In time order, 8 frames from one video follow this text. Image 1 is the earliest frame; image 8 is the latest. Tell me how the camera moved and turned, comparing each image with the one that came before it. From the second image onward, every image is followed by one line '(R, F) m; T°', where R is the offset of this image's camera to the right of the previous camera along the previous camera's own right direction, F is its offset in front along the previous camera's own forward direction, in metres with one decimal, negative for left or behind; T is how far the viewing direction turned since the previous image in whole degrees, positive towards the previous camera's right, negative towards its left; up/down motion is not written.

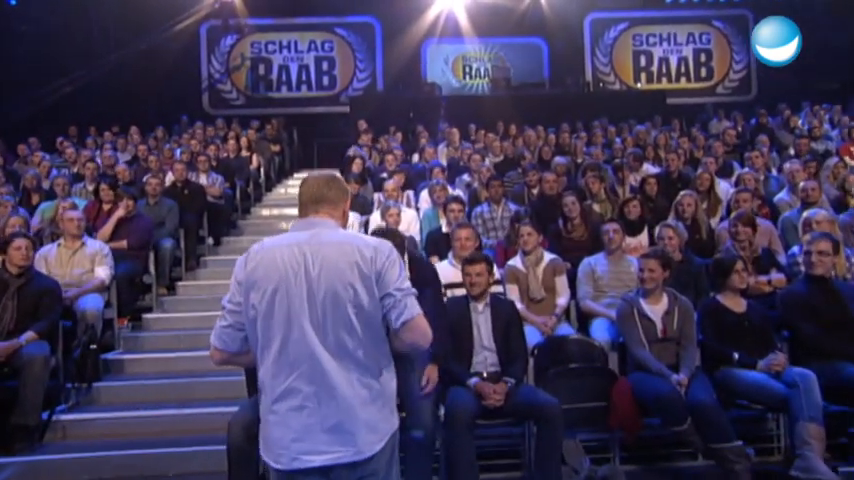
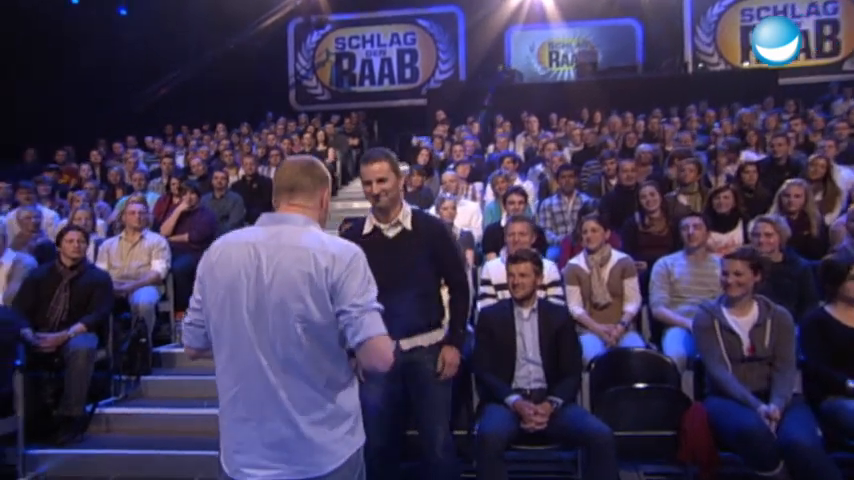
(+0.4, +0.5) m; -9°
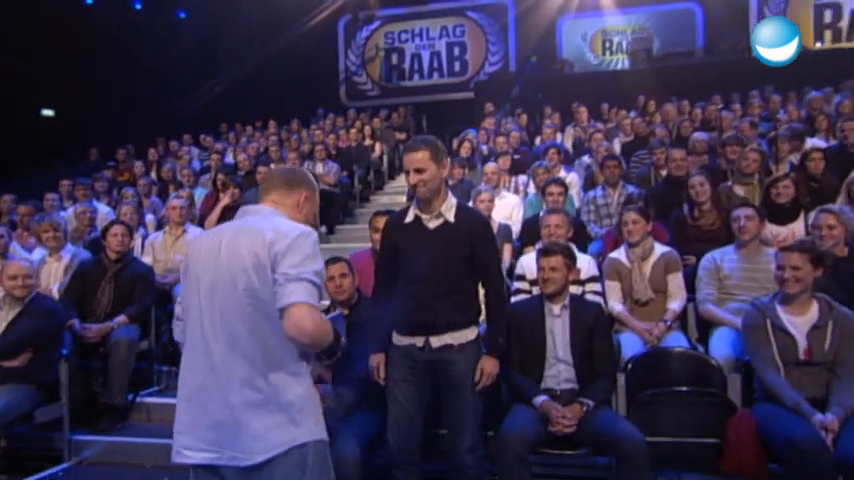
(+0.2, +0.1) m; -5°
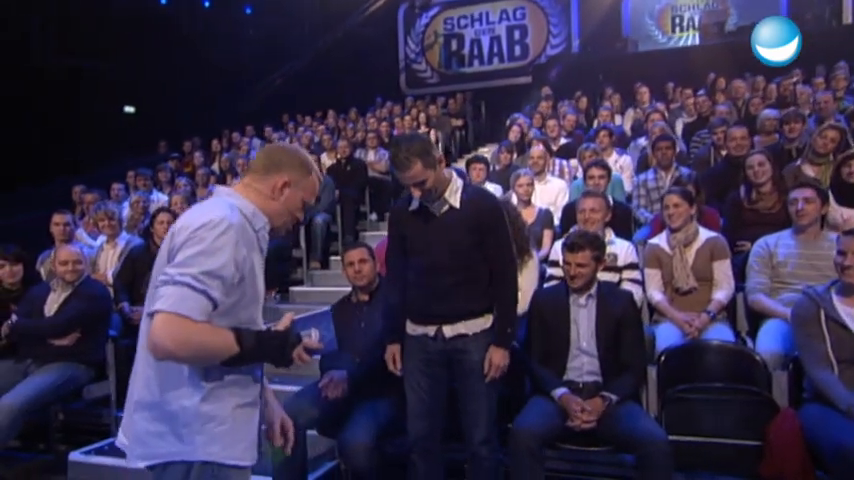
(+0.3, +0.1) m; -7°
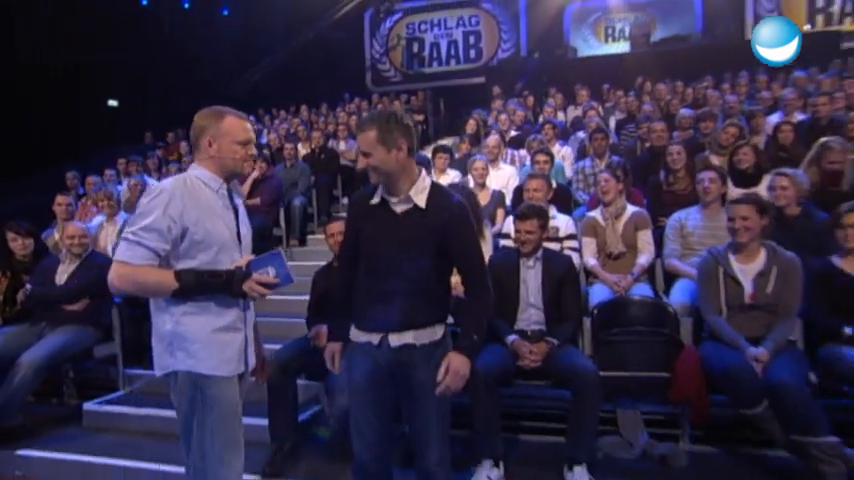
(-0.2, -0.8) m; +5°
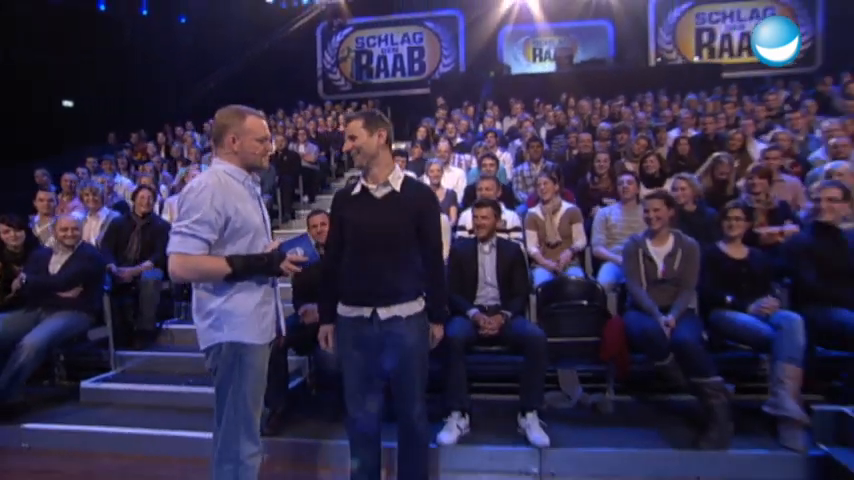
(-0.5, -0.8) m; +8°
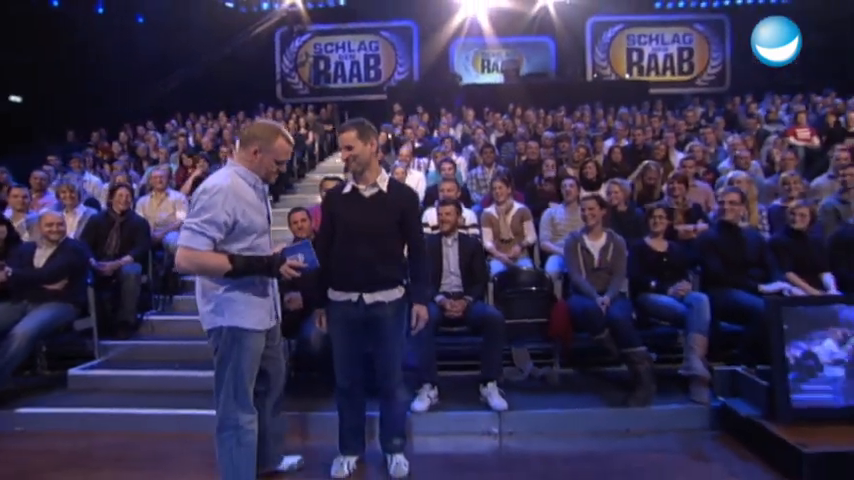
(-0.3, -0.6) m; +6°
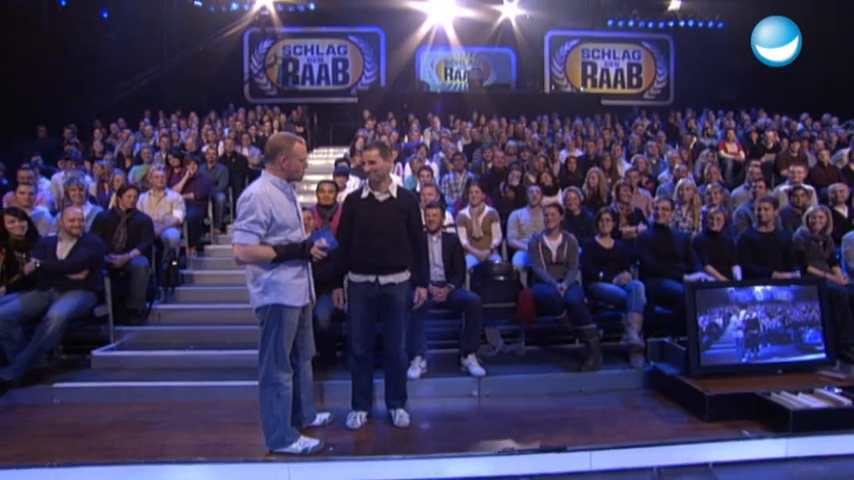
(-0.3, -0.9) m; +4°
